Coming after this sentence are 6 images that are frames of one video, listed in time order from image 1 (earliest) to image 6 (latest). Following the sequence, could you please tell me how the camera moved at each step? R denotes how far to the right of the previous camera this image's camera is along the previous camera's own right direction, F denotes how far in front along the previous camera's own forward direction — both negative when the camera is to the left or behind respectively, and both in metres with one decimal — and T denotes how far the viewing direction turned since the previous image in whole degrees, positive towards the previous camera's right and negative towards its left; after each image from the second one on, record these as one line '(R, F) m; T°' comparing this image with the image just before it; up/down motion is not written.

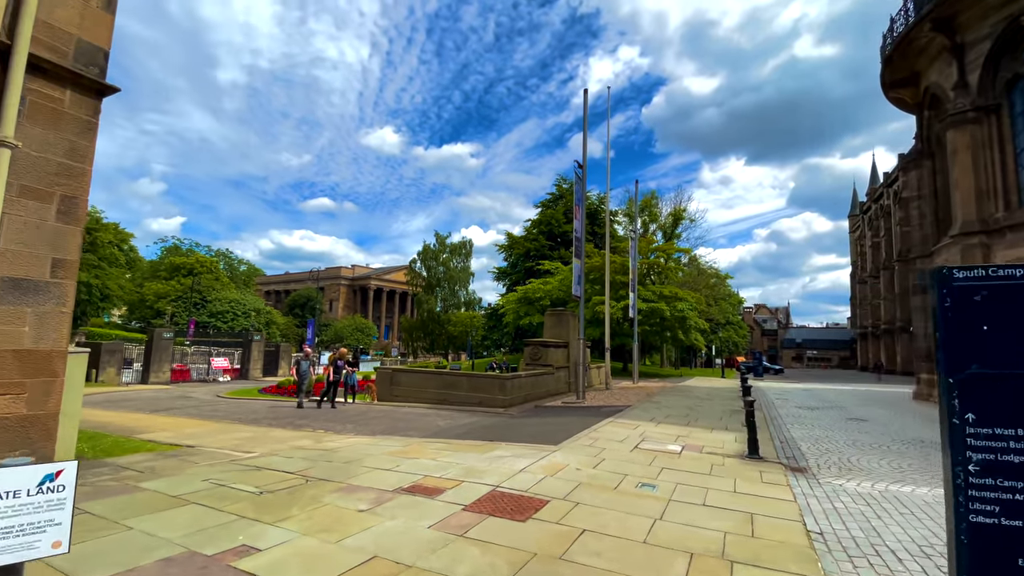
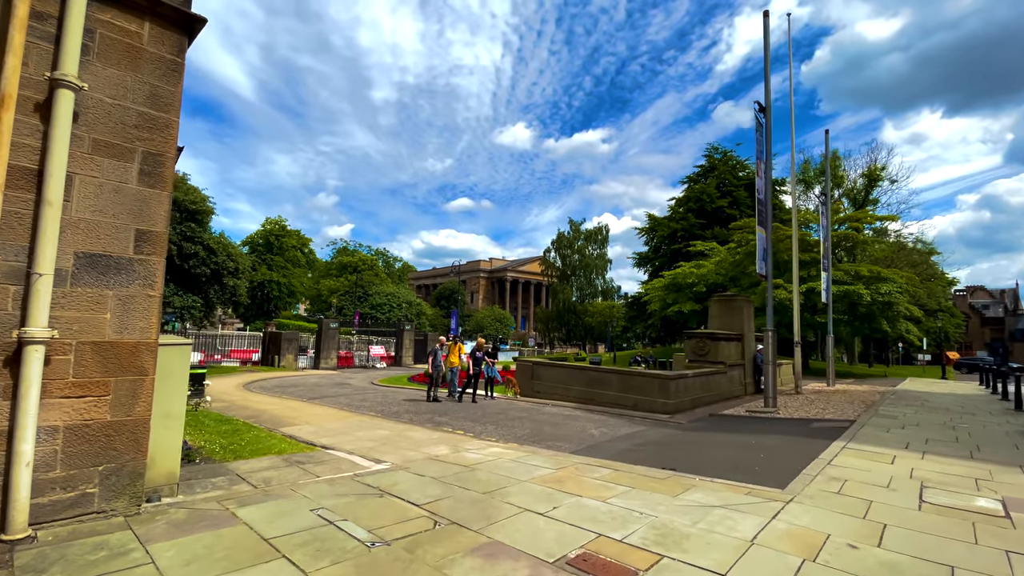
(-0.7, +2.2) m; -16°
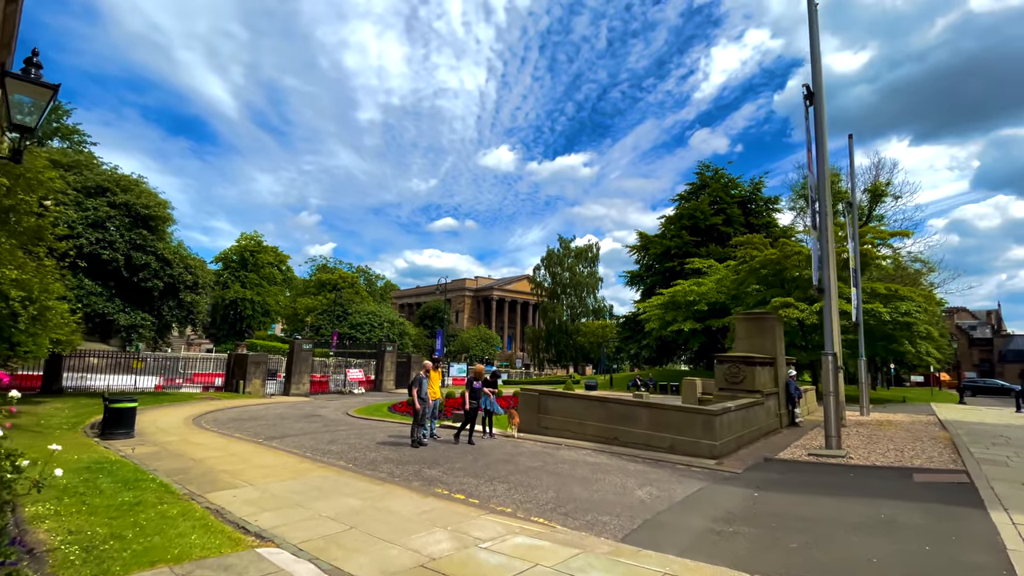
(-0.6, +2.5) m; +2°
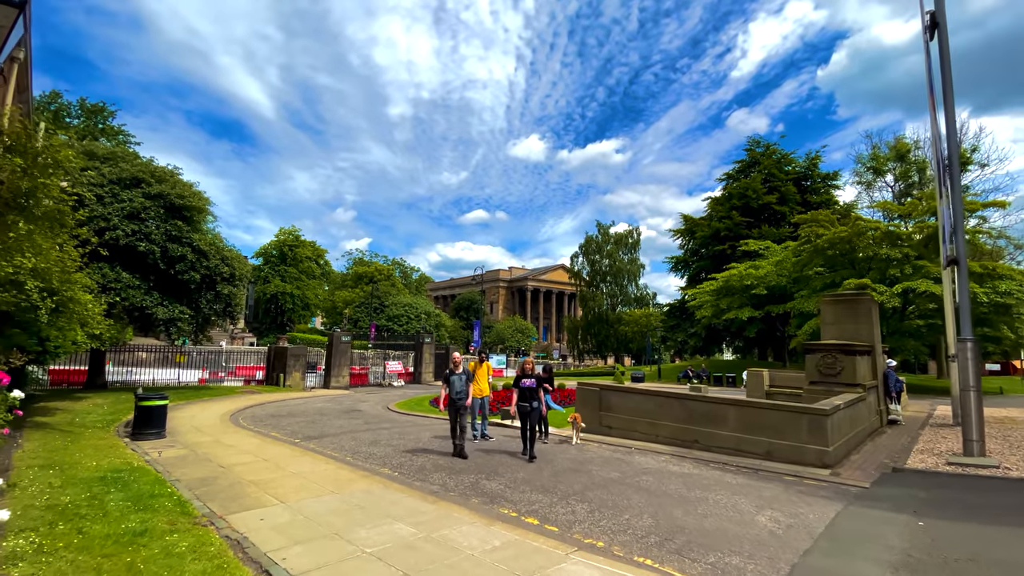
(-0.6, +1.5) m; -4°
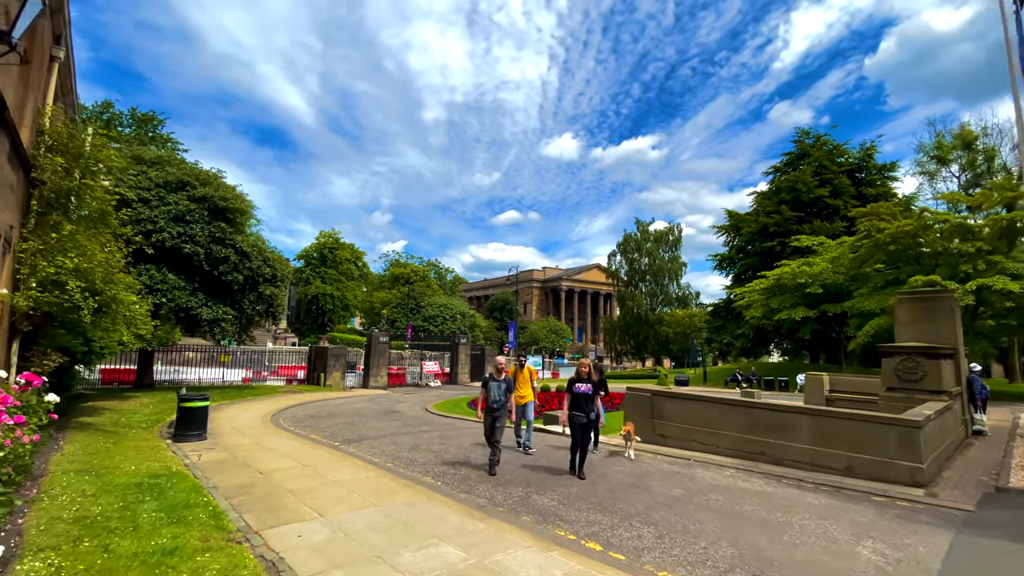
(-0.3, +0.6) m; -4°
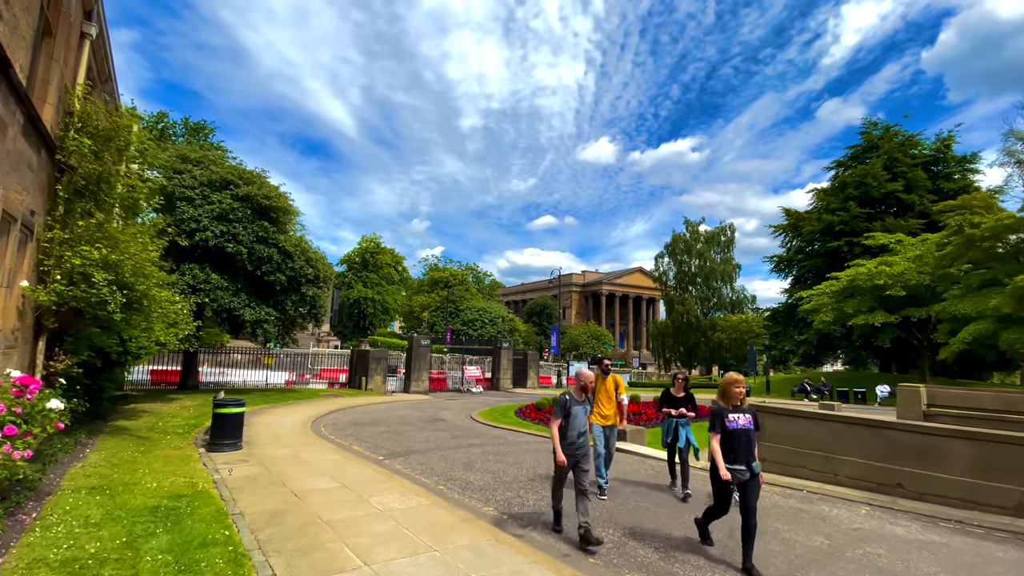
(-0.6, +1.4) m; -4°
